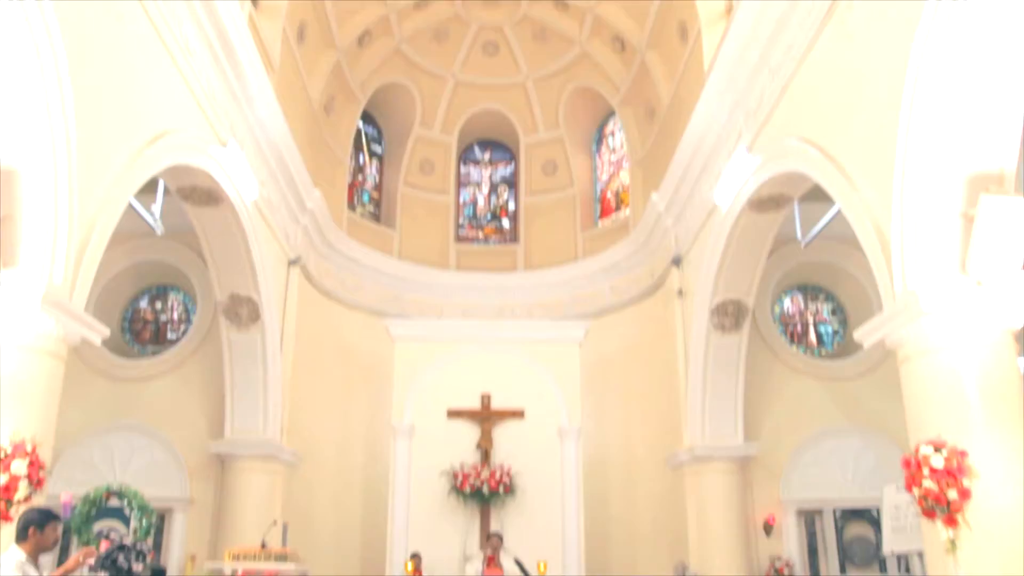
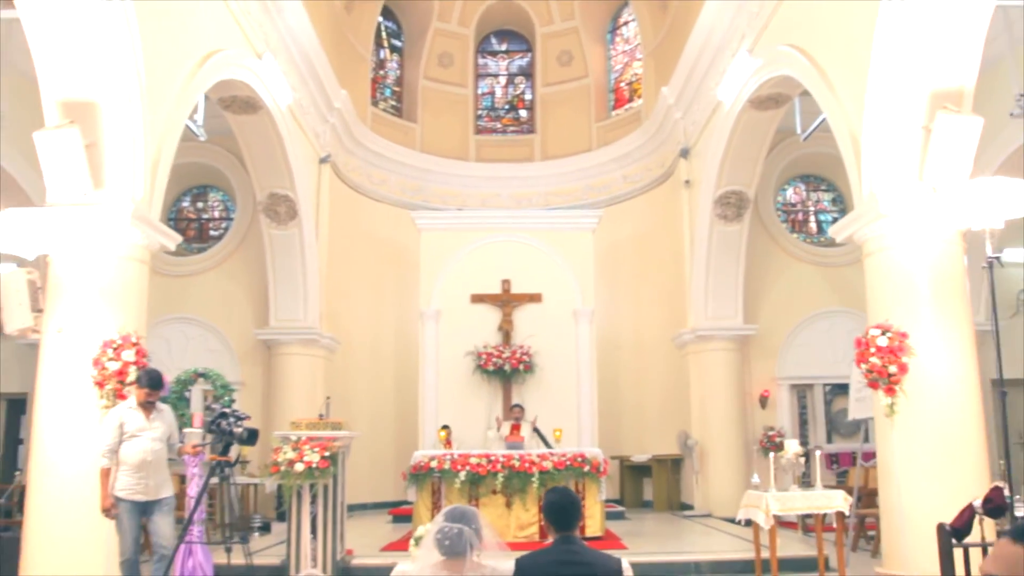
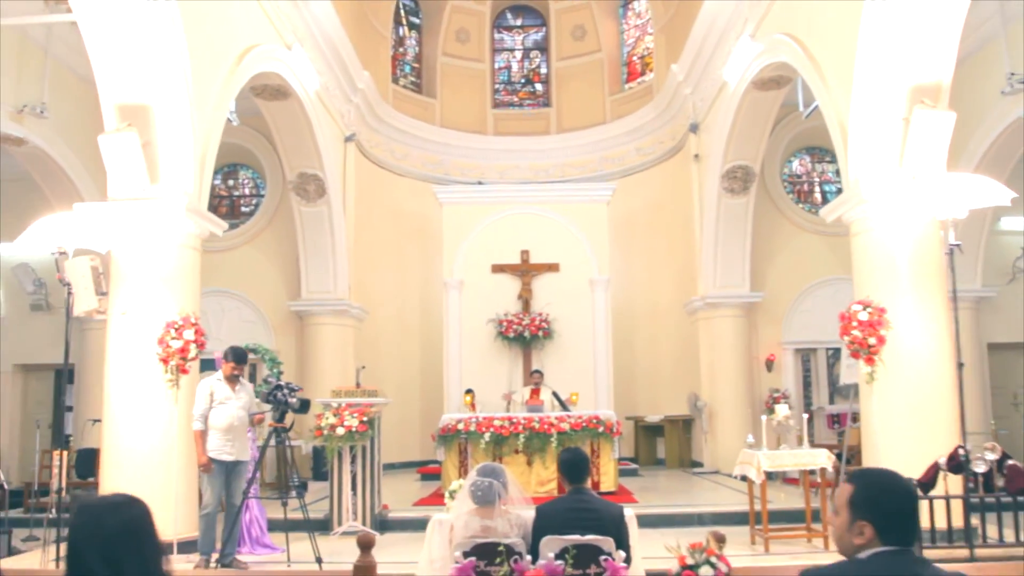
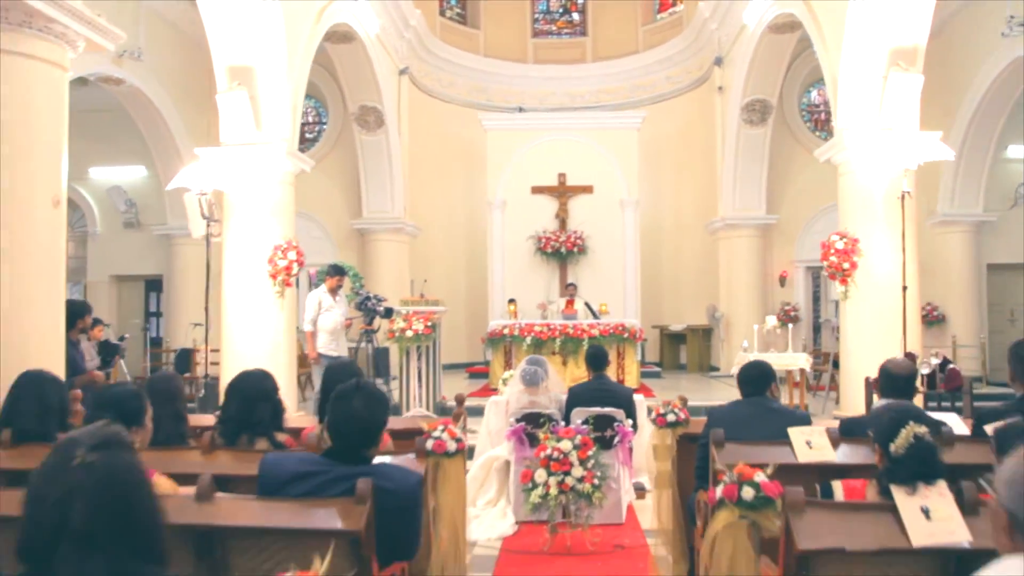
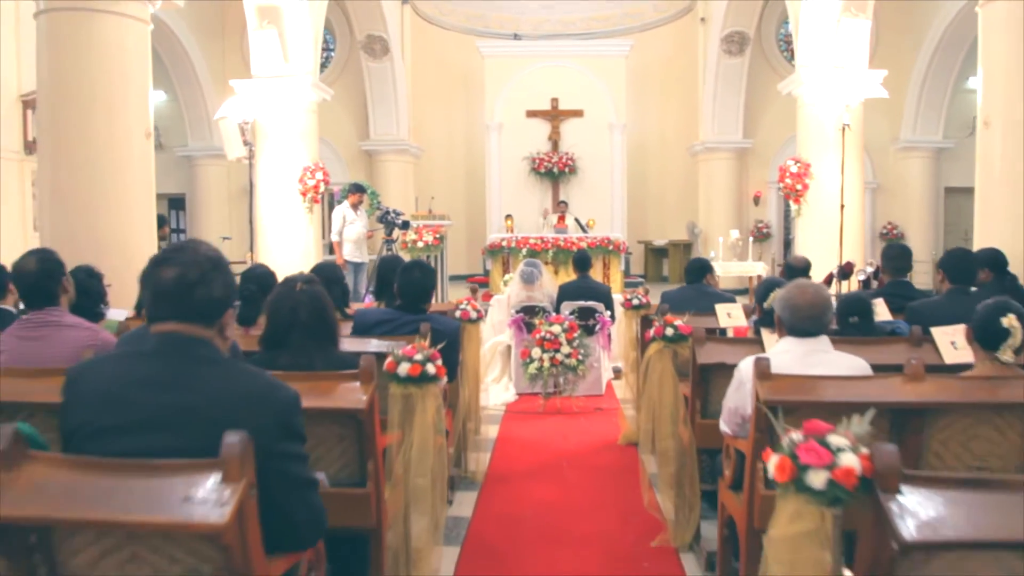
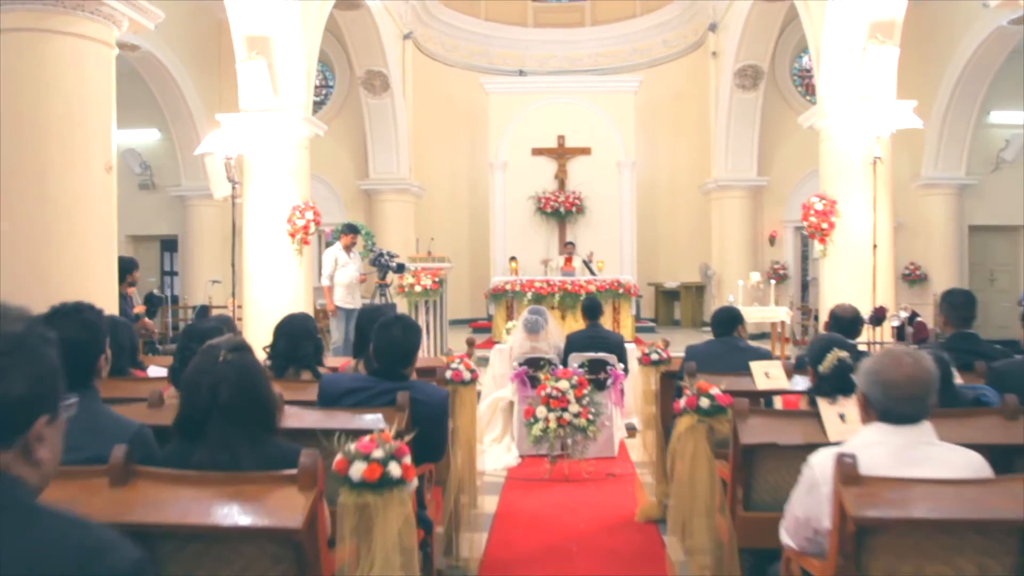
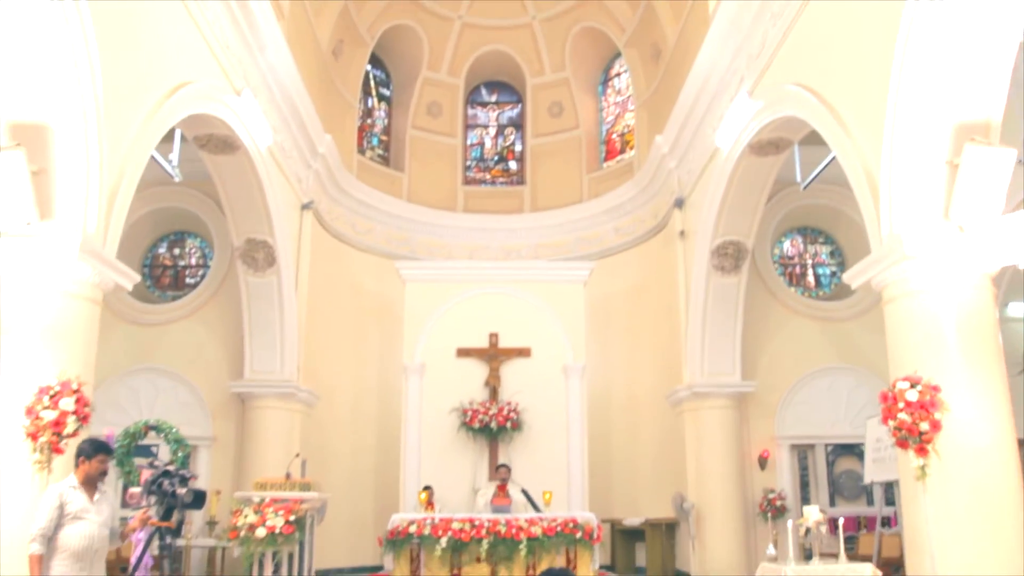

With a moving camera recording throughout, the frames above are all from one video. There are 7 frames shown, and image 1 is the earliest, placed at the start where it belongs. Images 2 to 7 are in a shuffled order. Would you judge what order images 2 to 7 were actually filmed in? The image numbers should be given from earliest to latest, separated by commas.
7, 2, 3, 4, 6, 5
